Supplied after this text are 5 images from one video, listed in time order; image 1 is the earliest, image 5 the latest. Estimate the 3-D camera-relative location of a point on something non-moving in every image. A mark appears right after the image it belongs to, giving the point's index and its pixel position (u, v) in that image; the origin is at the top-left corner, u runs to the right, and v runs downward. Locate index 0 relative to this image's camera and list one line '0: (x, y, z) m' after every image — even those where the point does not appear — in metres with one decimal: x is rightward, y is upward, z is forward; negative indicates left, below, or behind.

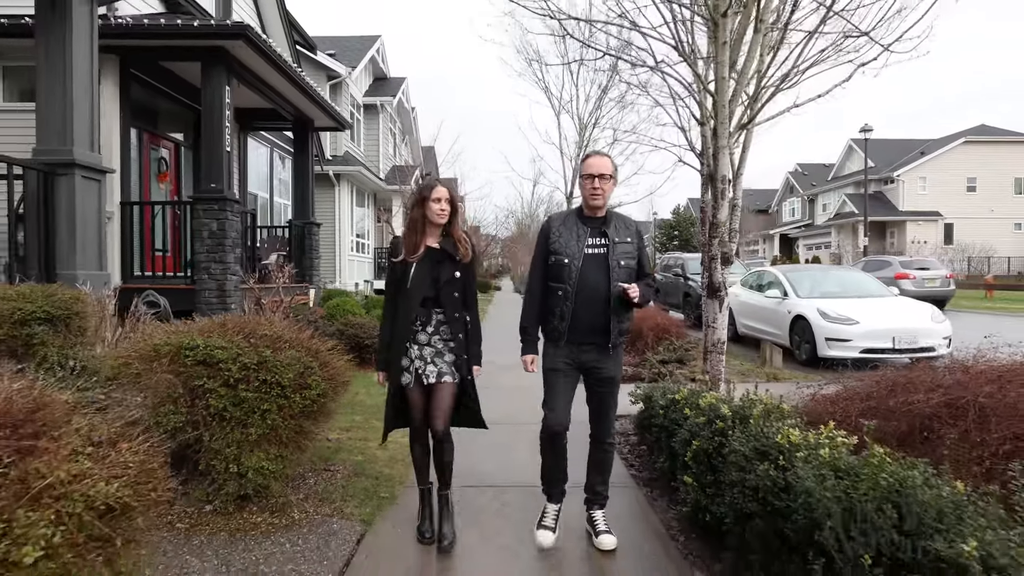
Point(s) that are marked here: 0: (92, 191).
0: (-4.0, +0.9, +5.5) m
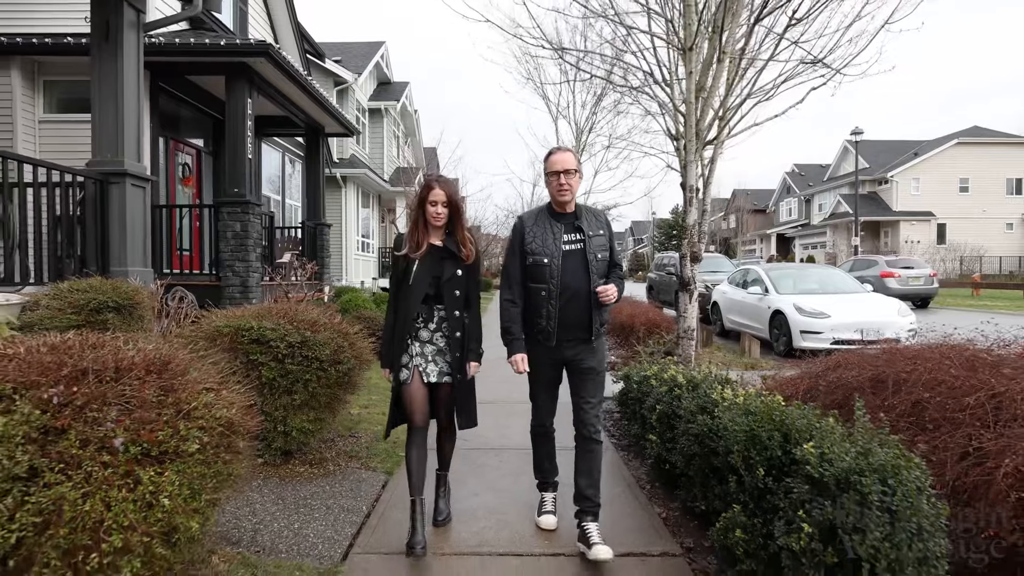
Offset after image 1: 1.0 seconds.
0: (-4.0, +1.0, +6.3) m
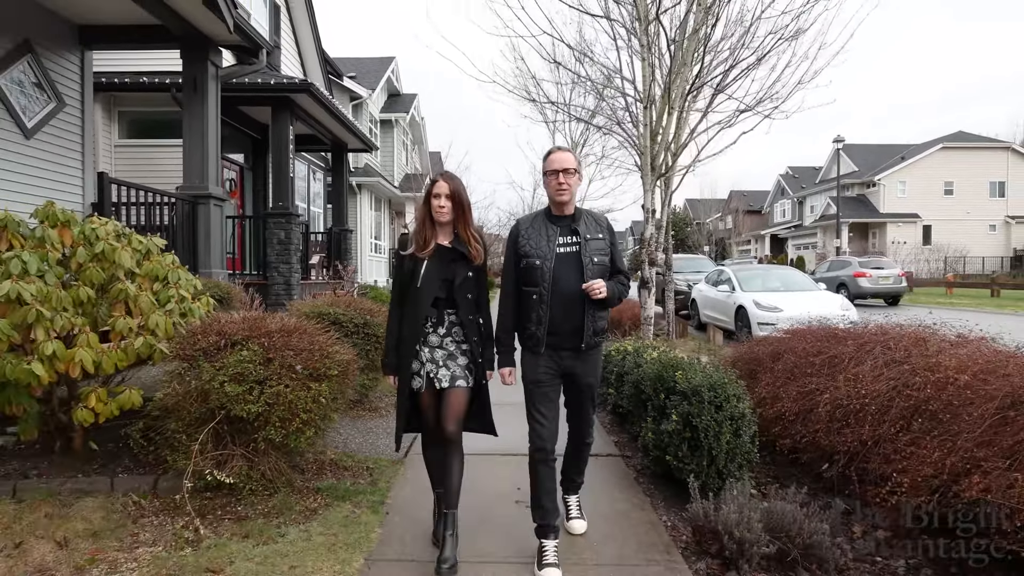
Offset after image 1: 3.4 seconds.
0: (-4.0, +1.0, +7.9) m
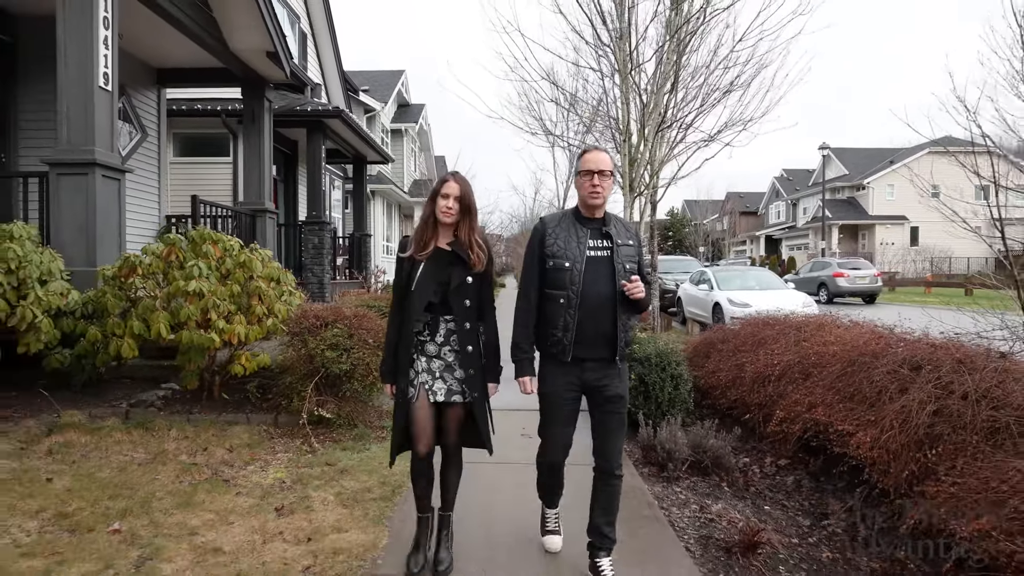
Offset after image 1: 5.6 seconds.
0: (-3.9, +1.0, +9.4) m
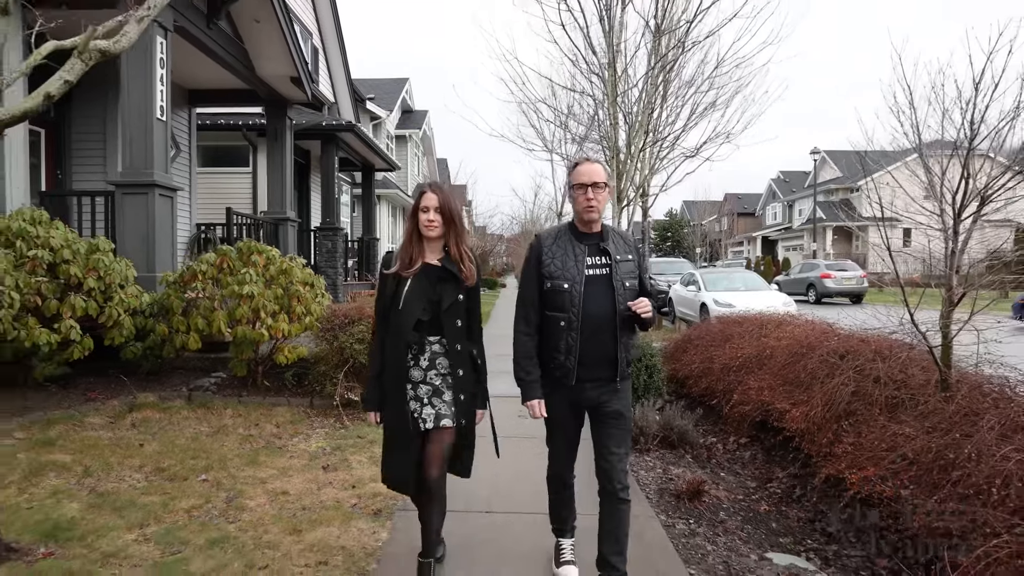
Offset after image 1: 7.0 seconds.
0: (-3.9, +1.0, +10.3) m
